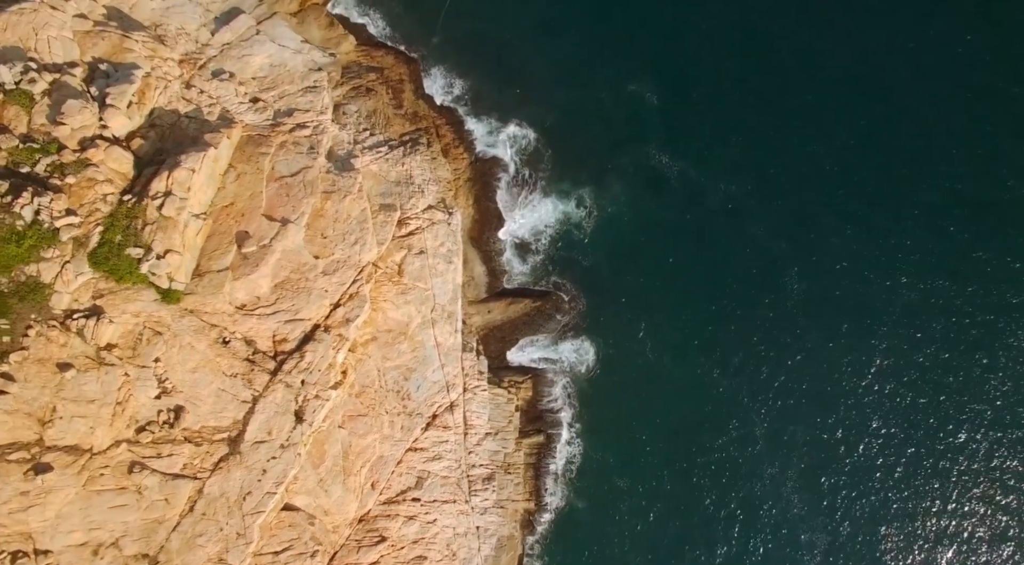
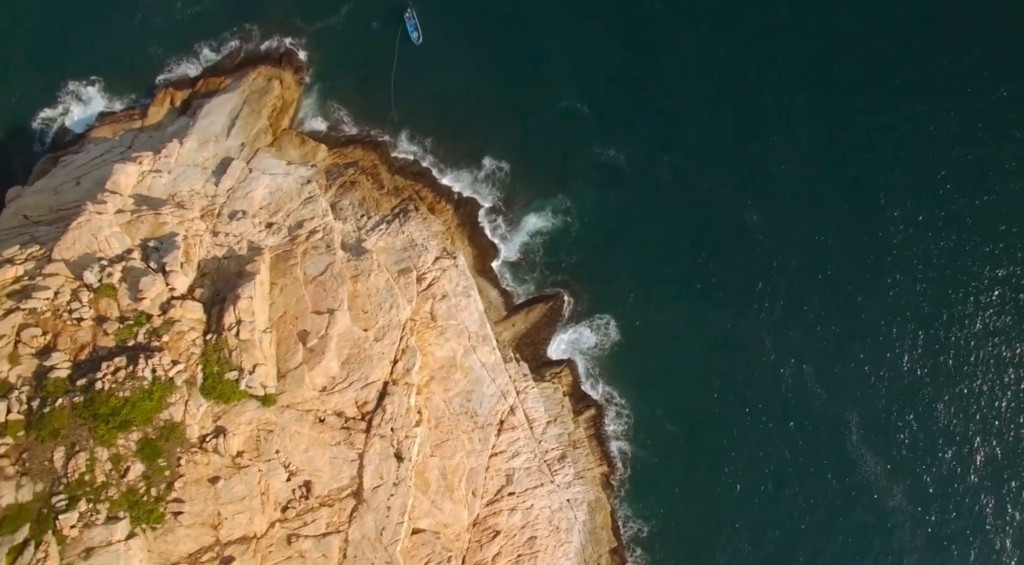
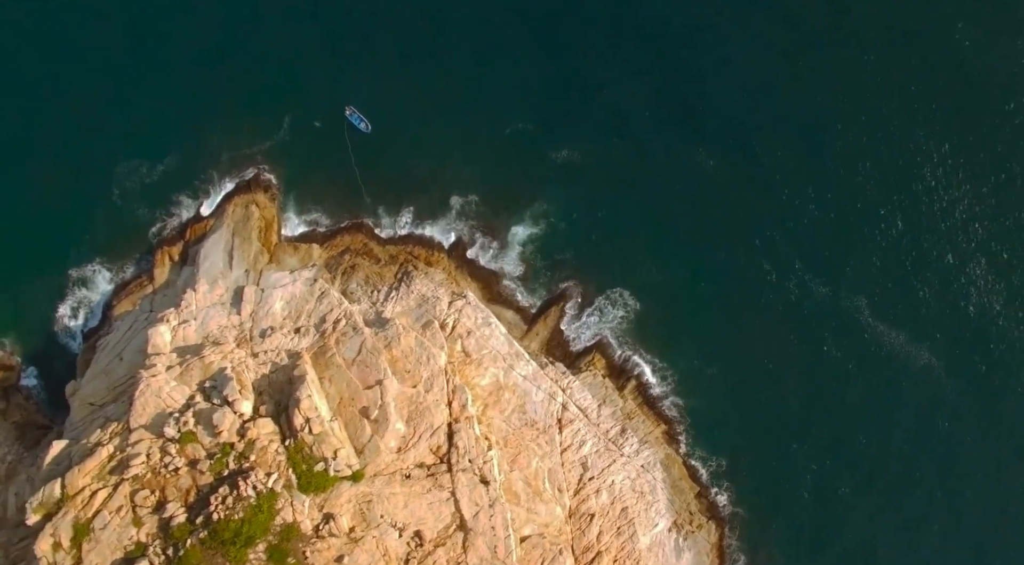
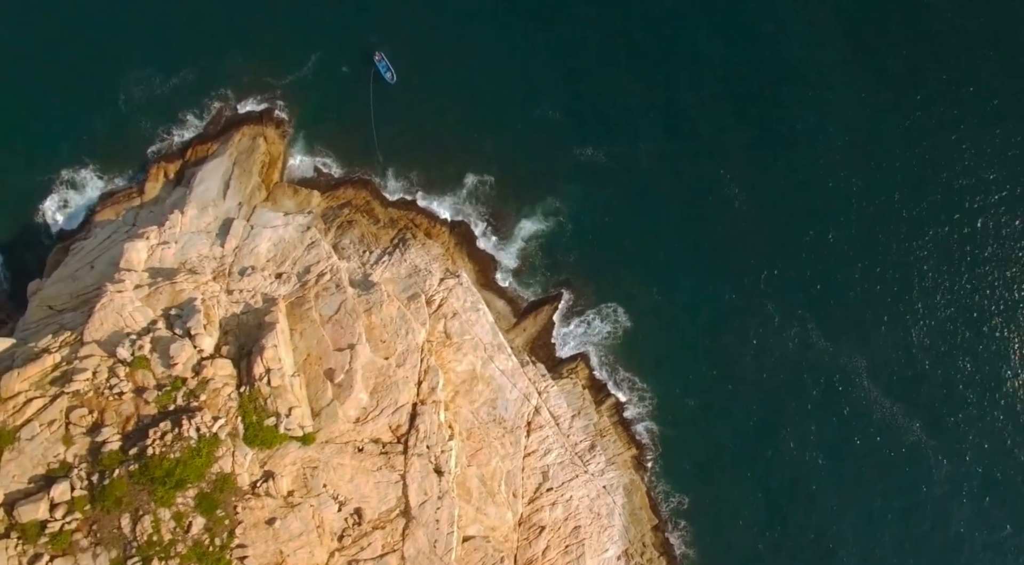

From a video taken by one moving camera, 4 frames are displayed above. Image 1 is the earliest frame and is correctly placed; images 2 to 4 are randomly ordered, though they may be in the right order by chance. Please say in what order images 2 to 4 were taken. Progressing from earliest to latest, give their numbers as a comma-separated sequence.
2, 4, 3
